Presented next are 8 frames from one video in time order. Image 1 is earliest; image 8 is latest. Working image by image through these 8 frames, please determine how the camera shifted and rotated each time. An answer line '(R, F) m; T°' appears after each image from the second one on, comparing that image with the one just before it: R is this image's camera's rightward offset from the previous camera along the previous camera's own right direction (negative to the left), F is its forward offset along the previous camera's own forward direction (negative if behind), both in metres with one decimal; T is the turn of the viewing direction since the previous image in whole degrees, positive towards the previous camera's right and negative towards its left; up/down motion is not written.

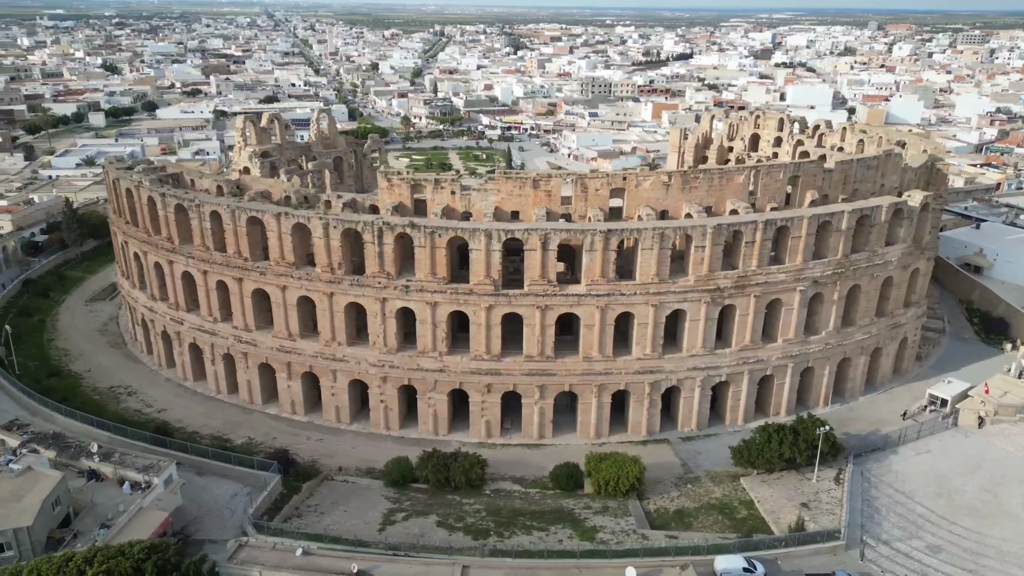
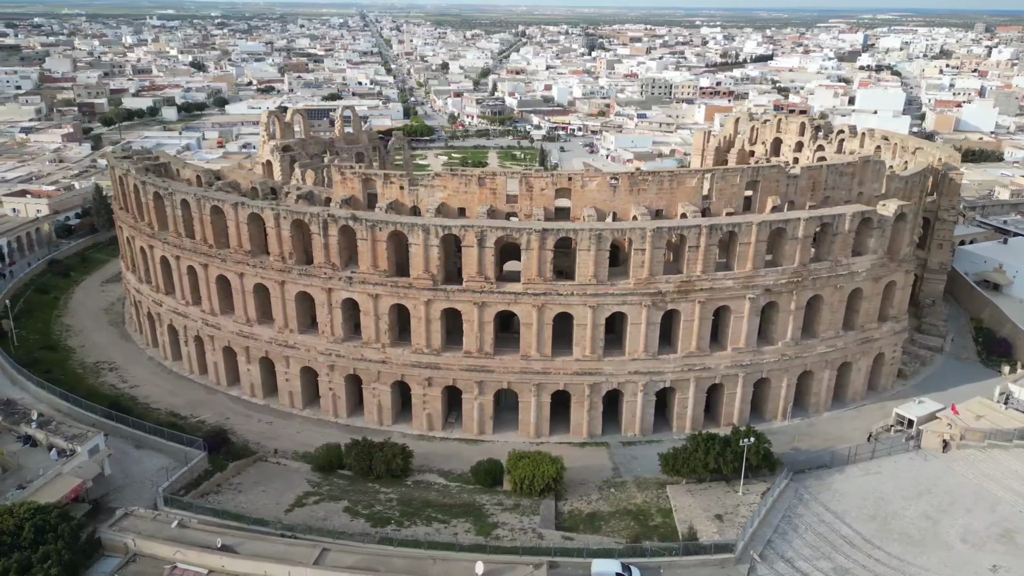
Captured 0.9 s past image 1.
(+7.4, +0.1) m; -6°
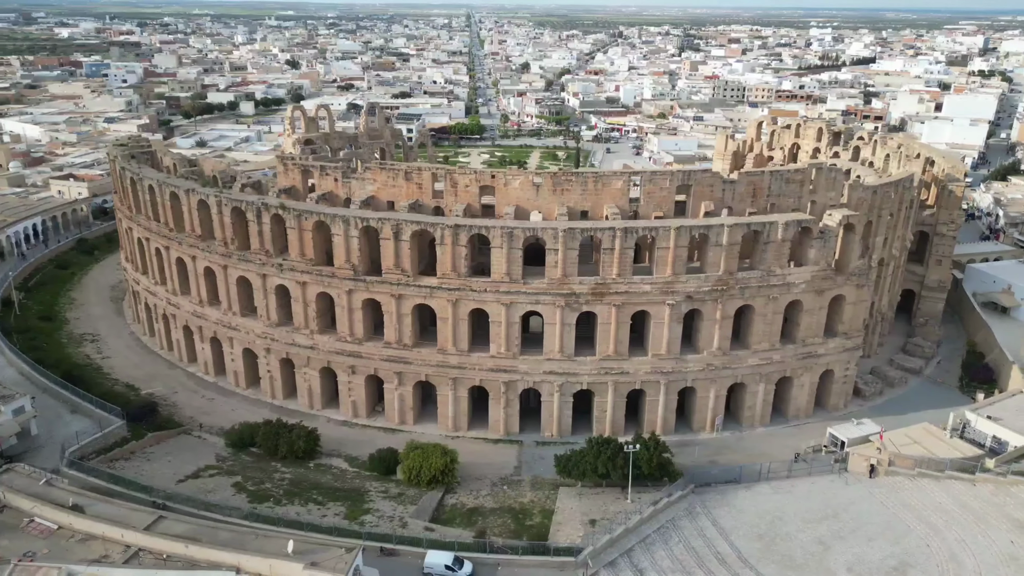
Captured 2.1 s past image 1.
(+9.5, +0.3) m; -7°
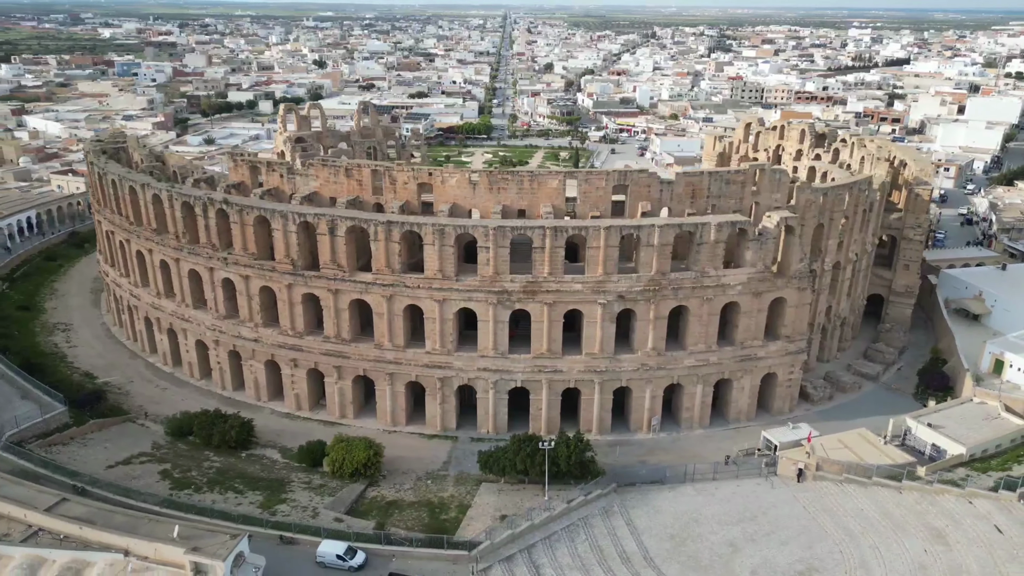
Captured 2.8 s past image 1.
(+5.4, -0.2) m; -2°
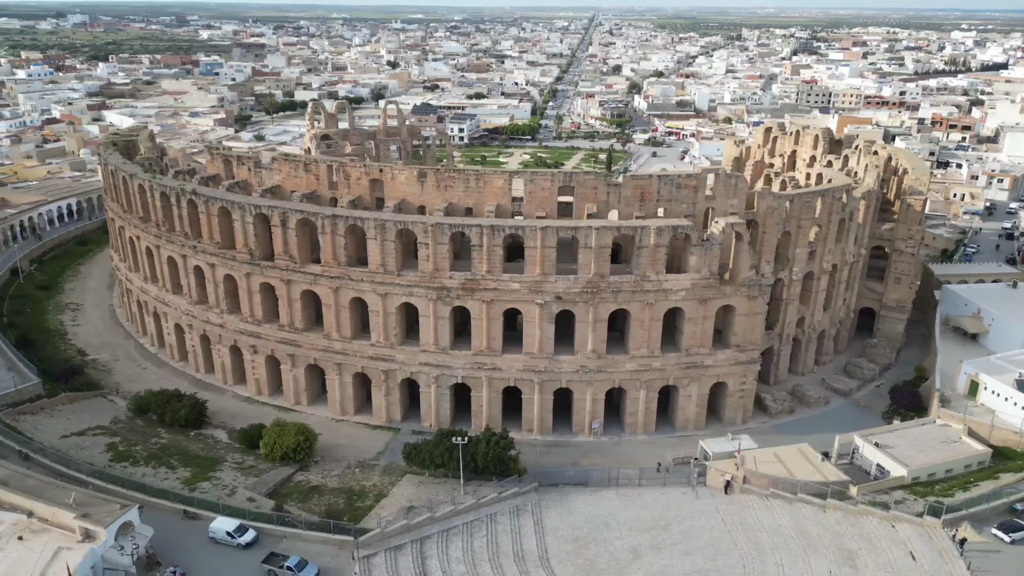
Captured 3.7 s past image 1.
(+7.5, 0.0) m; -6°
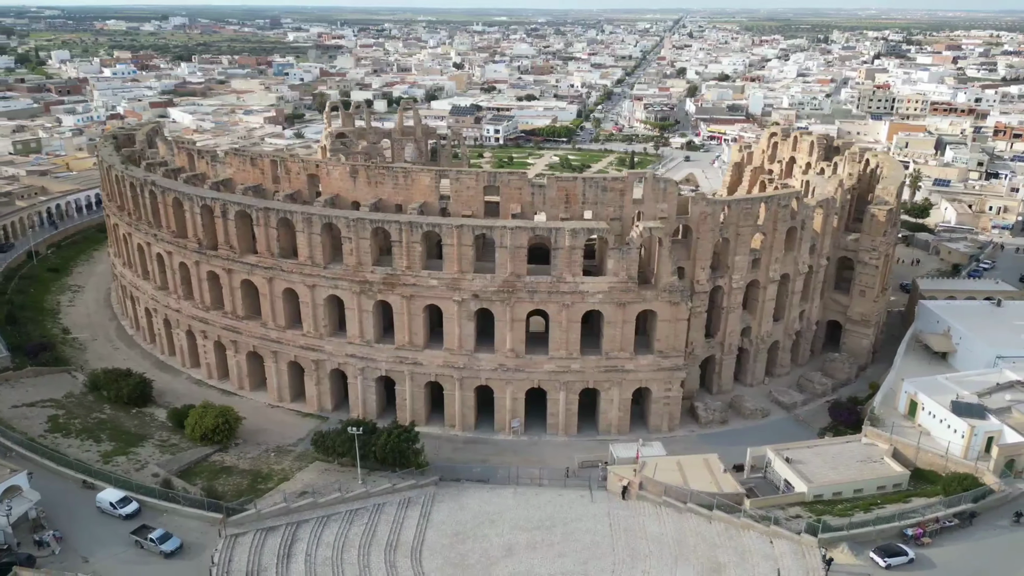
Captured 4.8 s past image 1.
(+8.5, 0.0) m; -6°
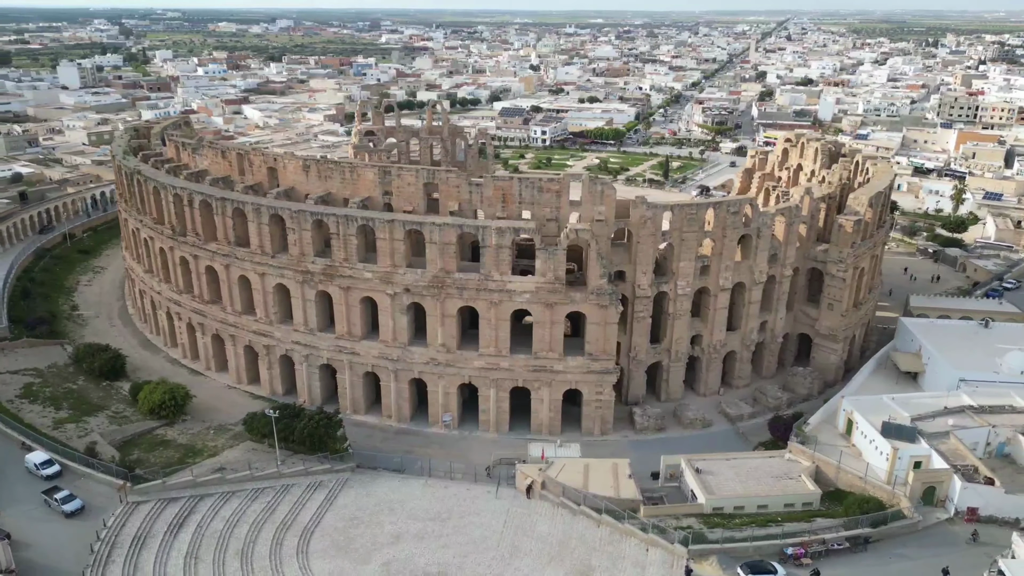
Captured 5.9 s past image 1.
(+8.5, 0.0) m; -7°
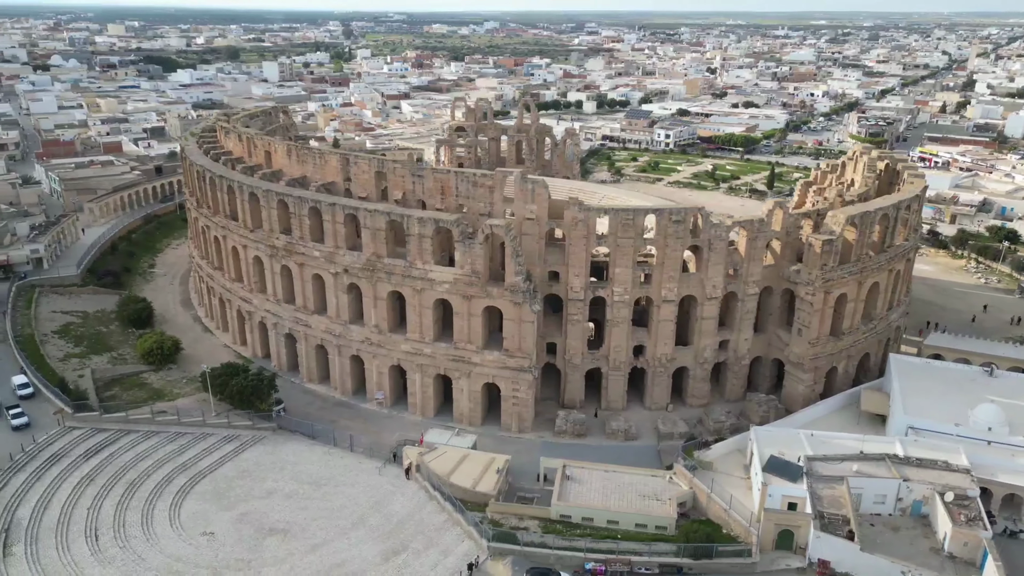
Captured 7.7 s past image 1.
(+14.4, +1.0) m; -14°
